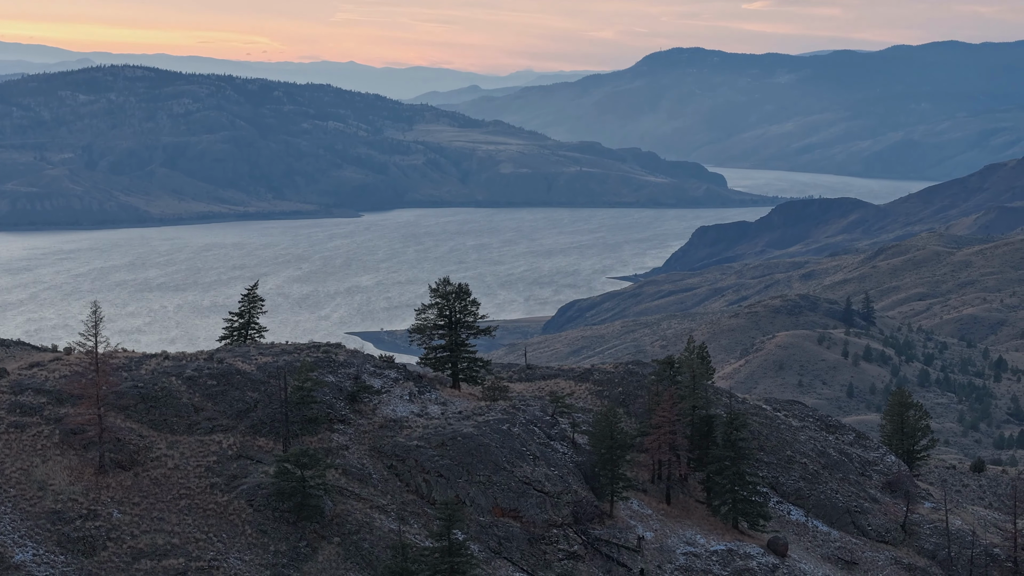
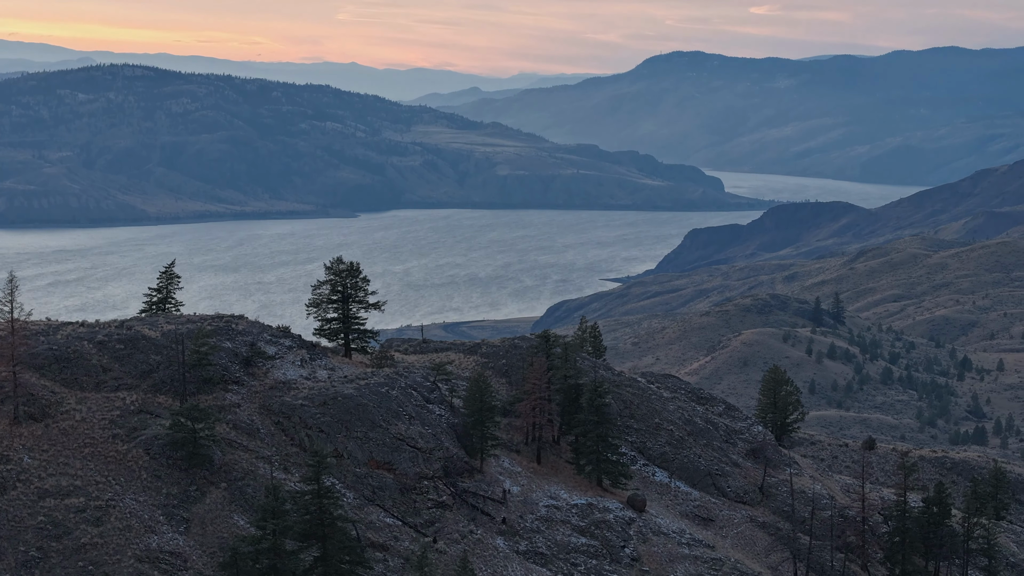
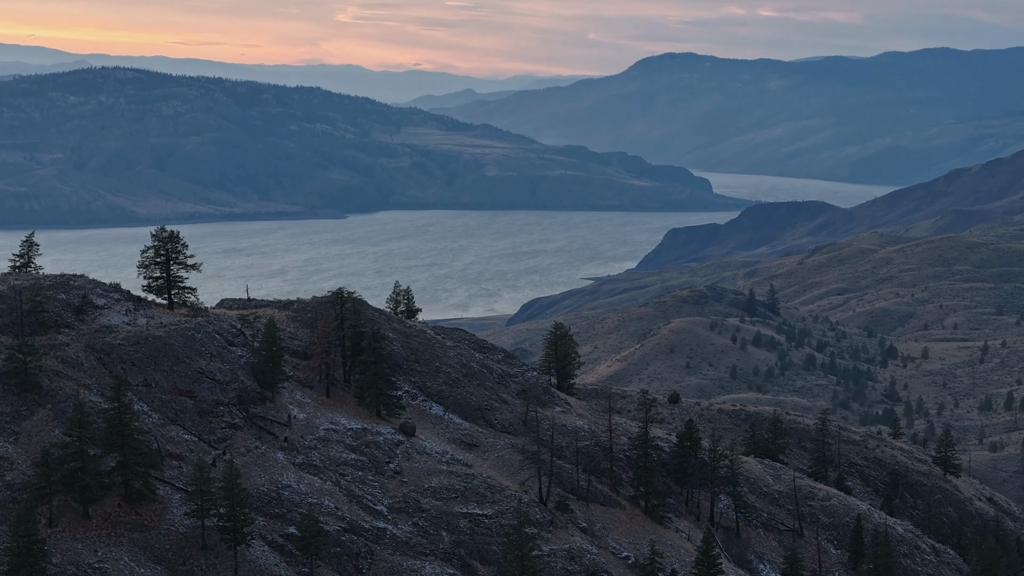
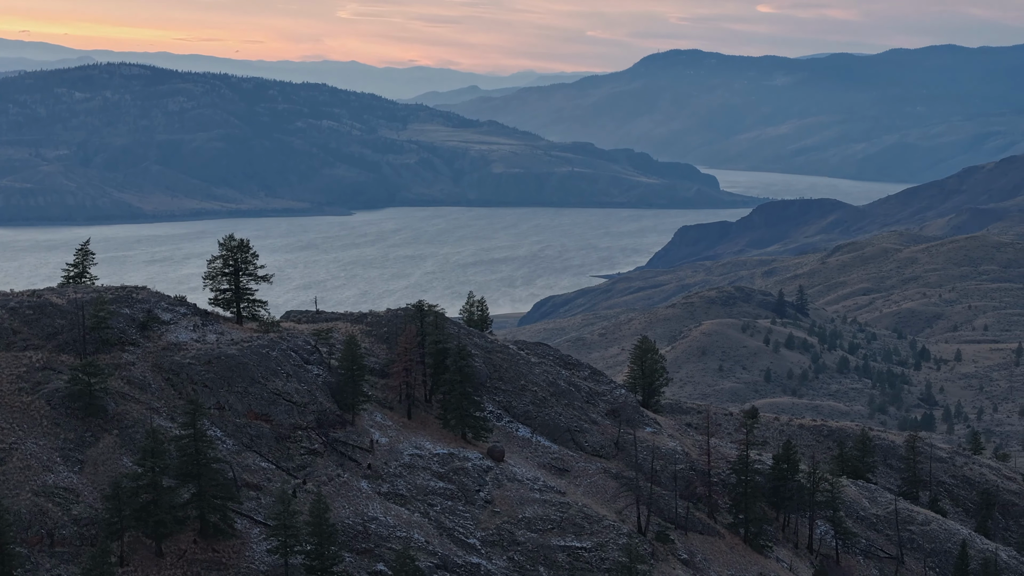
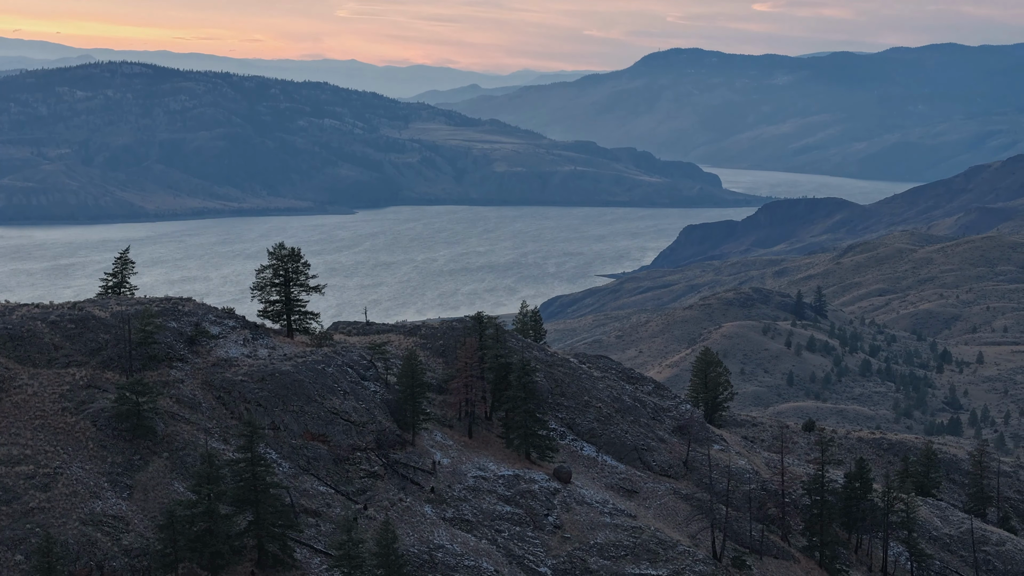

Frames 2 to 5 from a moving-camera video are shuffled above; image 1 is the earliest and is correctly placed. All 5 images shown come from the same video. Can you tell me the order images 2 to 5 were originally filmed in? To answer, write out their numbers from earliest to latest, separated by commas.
2, 5, 4, 3
